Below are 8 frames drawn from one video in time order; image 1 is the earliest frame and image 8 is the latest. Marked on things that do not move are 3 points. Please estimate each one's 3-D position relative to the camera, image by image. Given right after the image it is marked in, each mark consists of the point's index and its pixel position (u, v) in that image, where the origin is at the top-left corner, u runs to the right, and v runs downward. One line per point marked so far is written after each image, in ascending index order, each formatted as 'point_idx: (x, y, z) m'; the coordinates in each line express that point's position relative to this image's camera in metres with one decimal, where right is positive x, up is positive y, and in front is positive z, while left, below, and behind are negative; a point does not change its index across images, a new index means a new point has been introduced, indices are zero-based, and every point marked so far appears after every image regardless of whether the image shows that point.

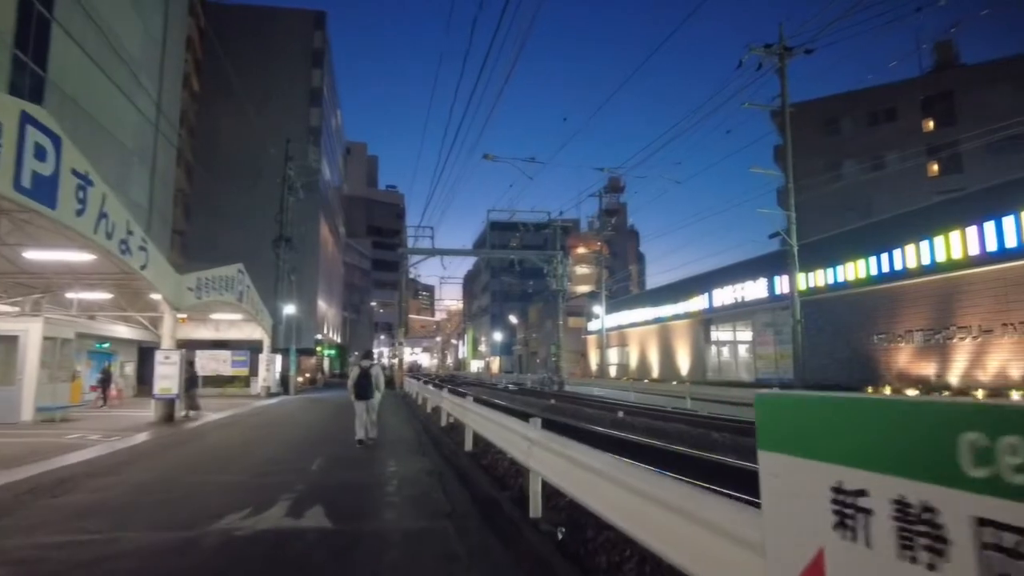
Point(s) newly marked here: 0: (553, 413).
0: (+1.1, -3.5, +18.7) m
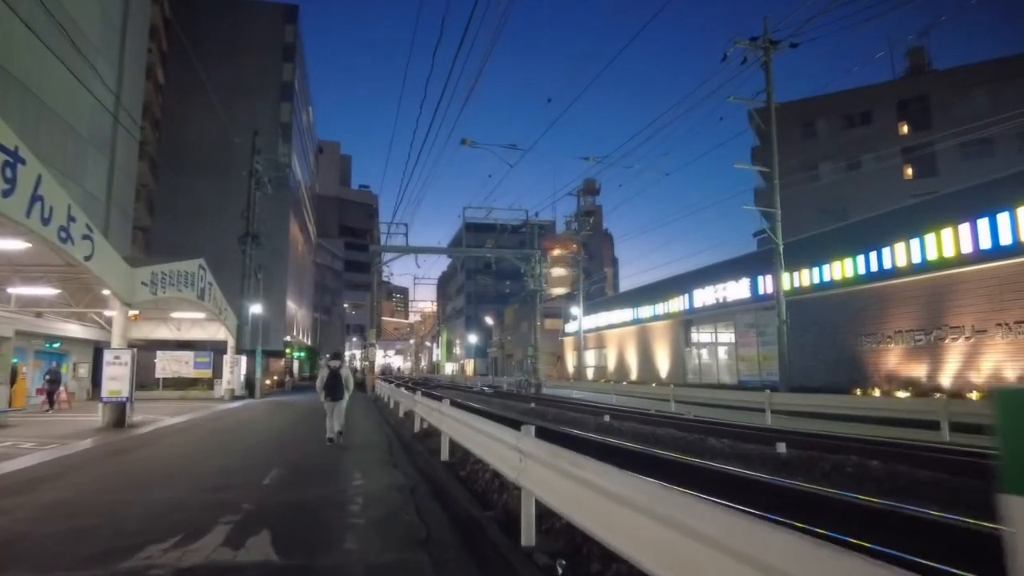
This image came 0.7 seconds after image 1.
0: (+0.5, -3.5, +17.7) m
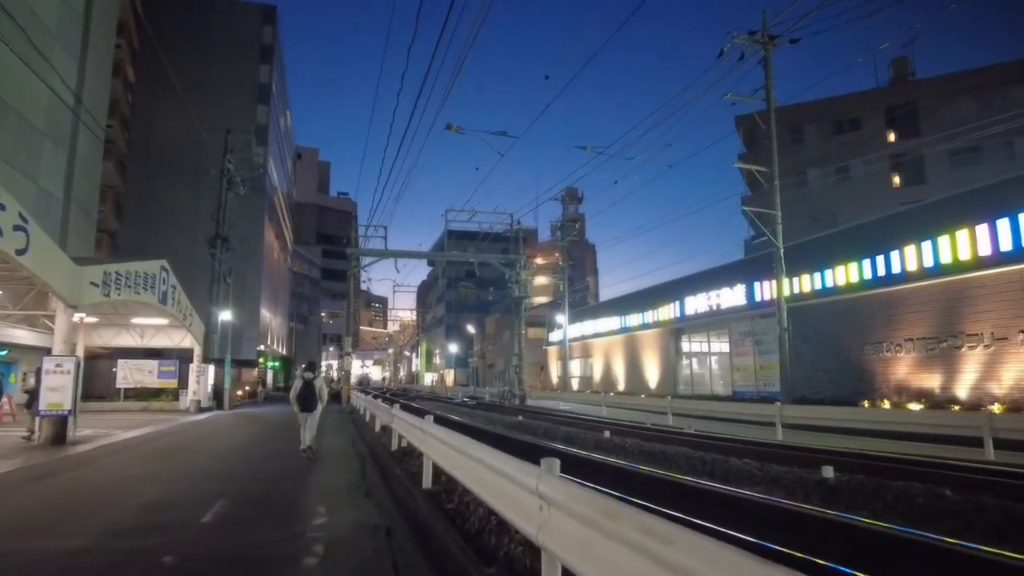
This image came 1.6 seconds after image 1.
0: (+0.2, -3.5, +16.3) m
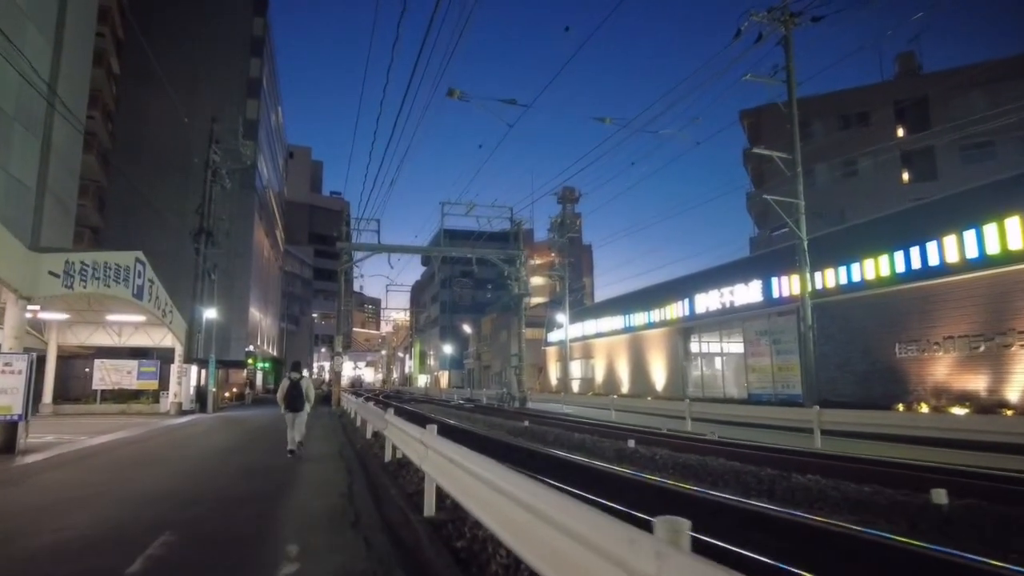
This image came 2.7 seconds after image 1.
0: (+0.3, -3.4, +14.7) m
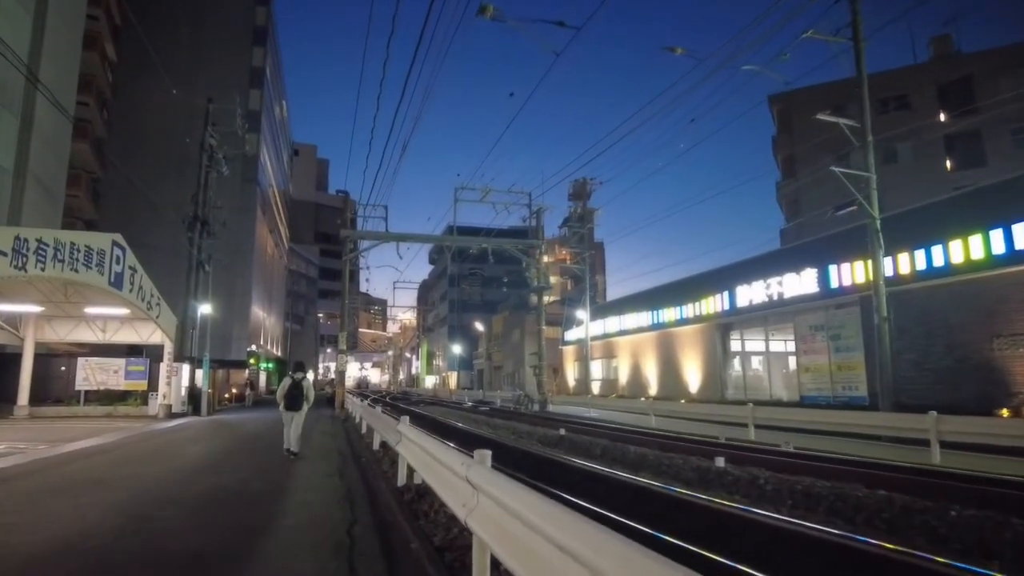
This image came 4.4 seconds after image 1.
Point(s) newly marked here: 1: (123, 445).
0: (+1.0, -3.0, +12.2) m
1: (-10.2, -4.1, +17.4) m
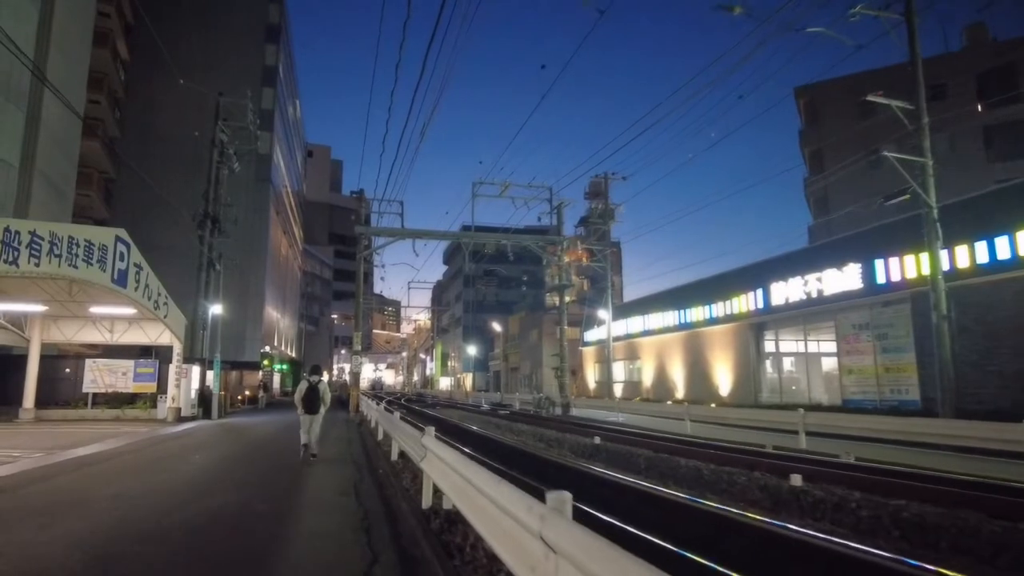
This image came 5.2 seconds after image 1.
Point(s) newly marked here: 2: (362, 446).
0: (+1.5, -2.9, +11.0) m
1: (-9.5, -4.0, +16.5) m
2: (-3.5, -3.7, +15.6) m
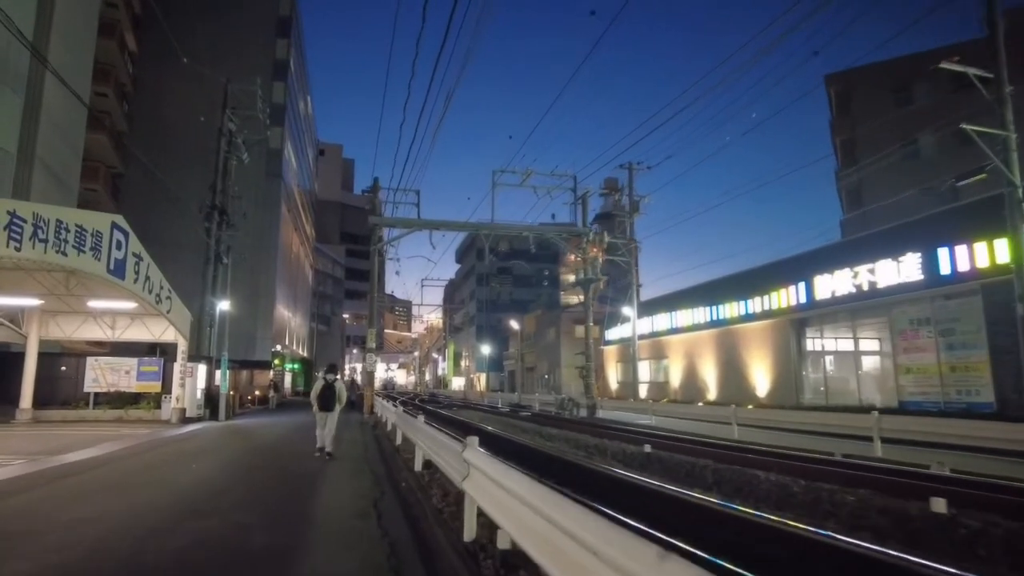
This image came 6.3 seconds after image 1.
0: (+2.1, -2.7, +9.4) m
1: (-8.8, -3.8, +15.1) m
2: (-2.8, -3.5, +14.2) m
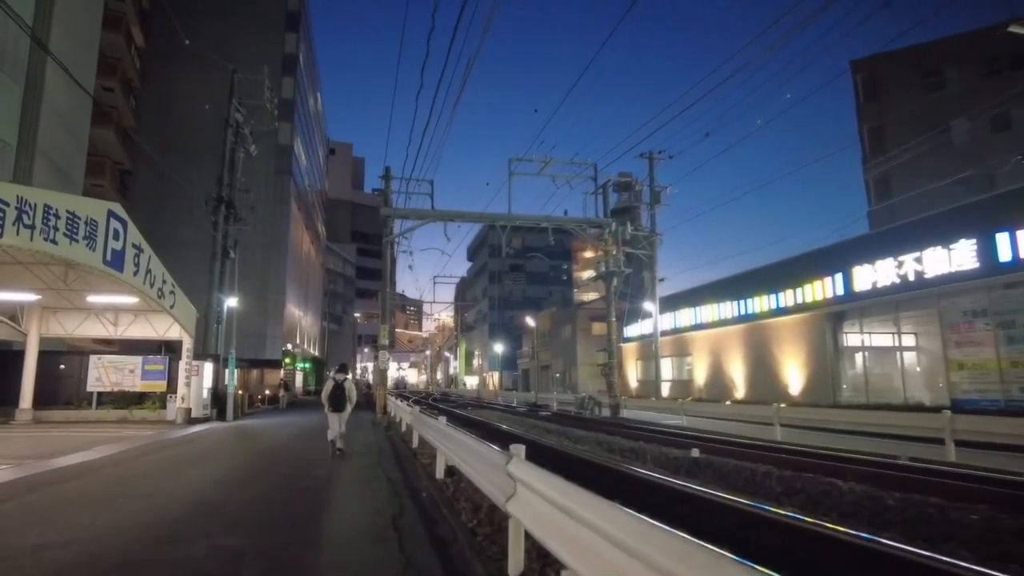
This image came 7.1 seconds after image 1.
0: (+2.5, -2.4, +8.3) m
1: (-8.3, -3.6, +14.1) m
2: (-2.3, -3.3, +13.1) m
